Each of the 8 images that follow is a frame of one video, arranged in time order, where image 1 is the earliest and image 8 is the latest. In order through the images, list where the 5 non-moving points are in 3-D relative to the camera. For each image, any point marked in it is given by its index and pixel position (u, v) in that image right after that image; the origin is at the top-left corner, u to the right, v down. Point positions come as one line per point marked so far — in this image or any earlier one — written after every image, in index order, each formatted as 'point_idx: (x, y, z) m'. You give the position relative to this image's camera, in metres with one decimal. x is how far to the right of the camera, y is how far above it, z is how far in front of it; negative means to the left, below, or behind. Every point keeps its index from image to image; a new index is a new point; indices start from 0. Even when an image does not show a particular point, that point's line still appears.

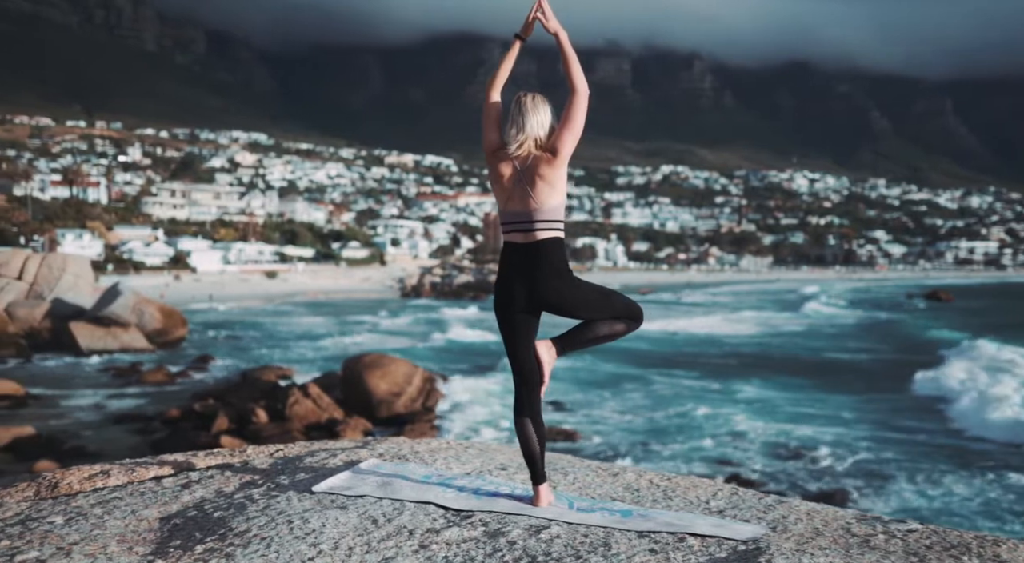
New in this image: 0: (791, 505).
0: (+1.4, -1.1, +5.0) m
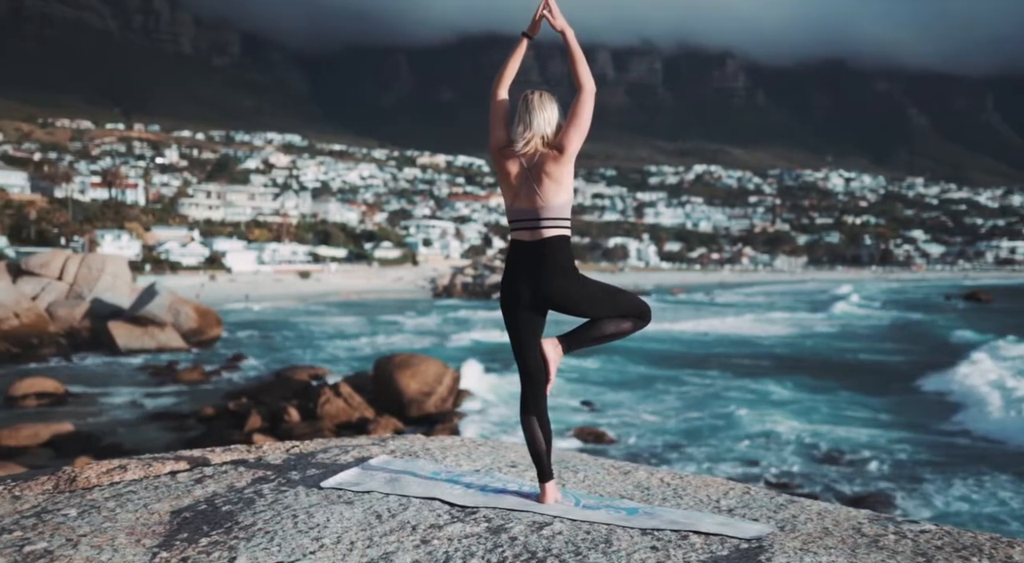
0: (+1.4, -1.1, +5.0) m
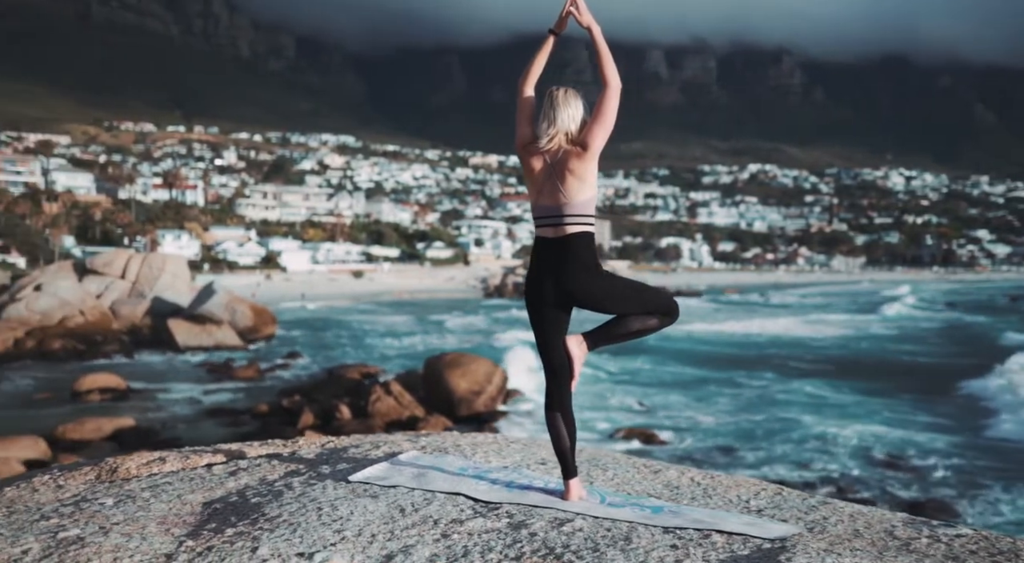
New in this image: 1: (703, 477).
0: (+1.6, -1.1, +4.9) m
1: (+1.0, -1.0, +5.3) m
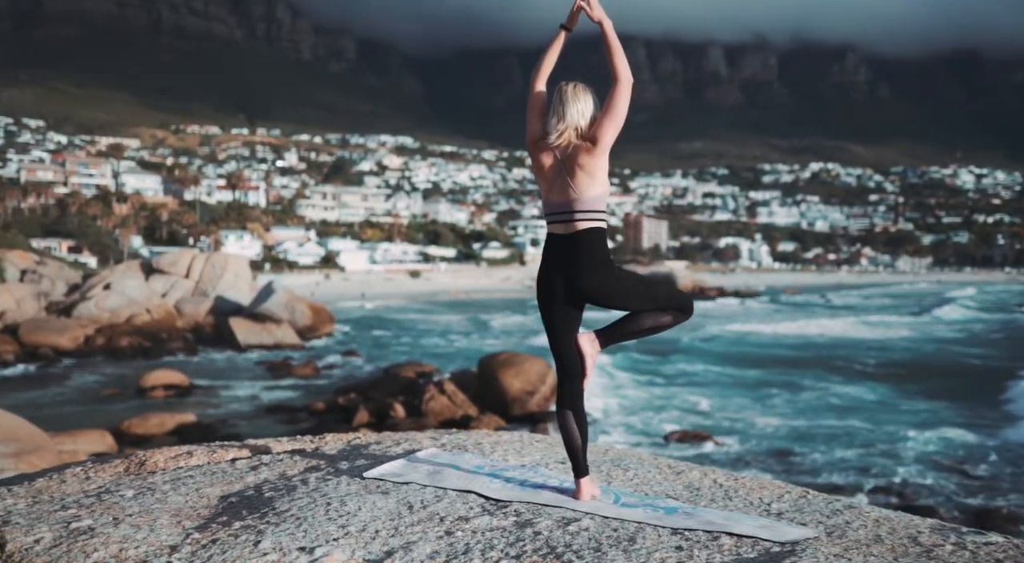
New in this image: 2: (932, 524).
0: (+1.7, -1.1, +4.8) m
1: (+1.1, -1.0, +5.2) m
2: (+1.9, -1.1, +4.6) m
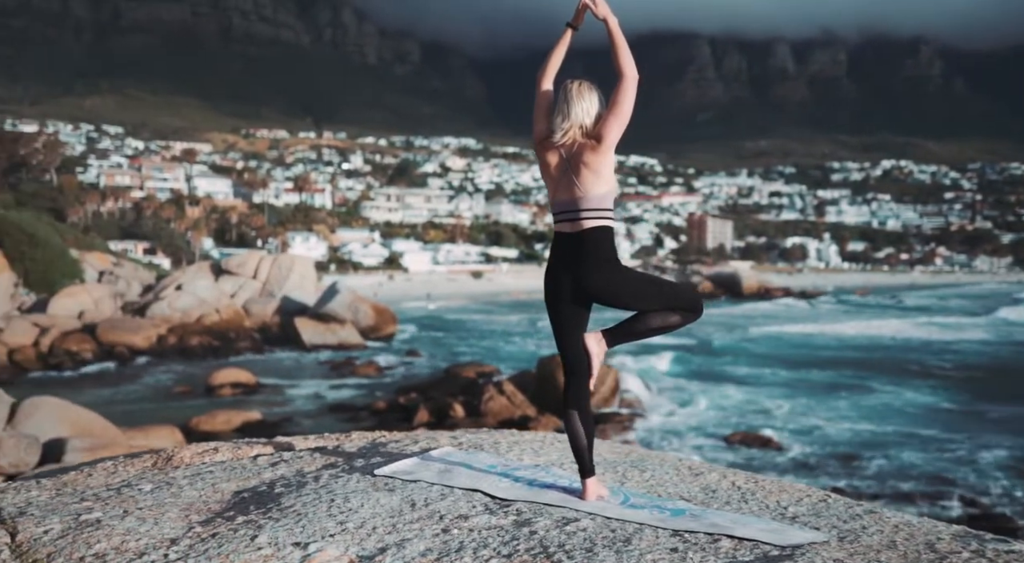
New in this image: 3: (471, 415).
0: (+1.7, -1.1, +4.6) m
1: (+1.2, -1.0, +5.1) m
2: (+1.9, -1.1, +4.4) m
3: (-0.8, -2.5, +18.7) m
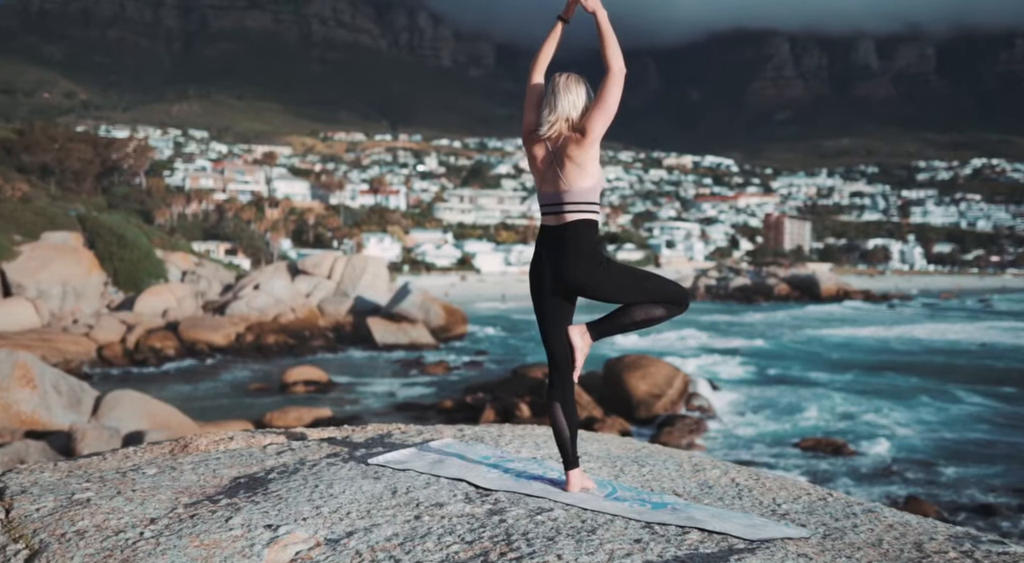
0: (+1.6, -1.1, +4.5) m
1: (+1.2, -1.0, +5.0) m
2: (+1.9, -1.1, +4.3) m
3: (+0.4, -2.5, +18.7) m
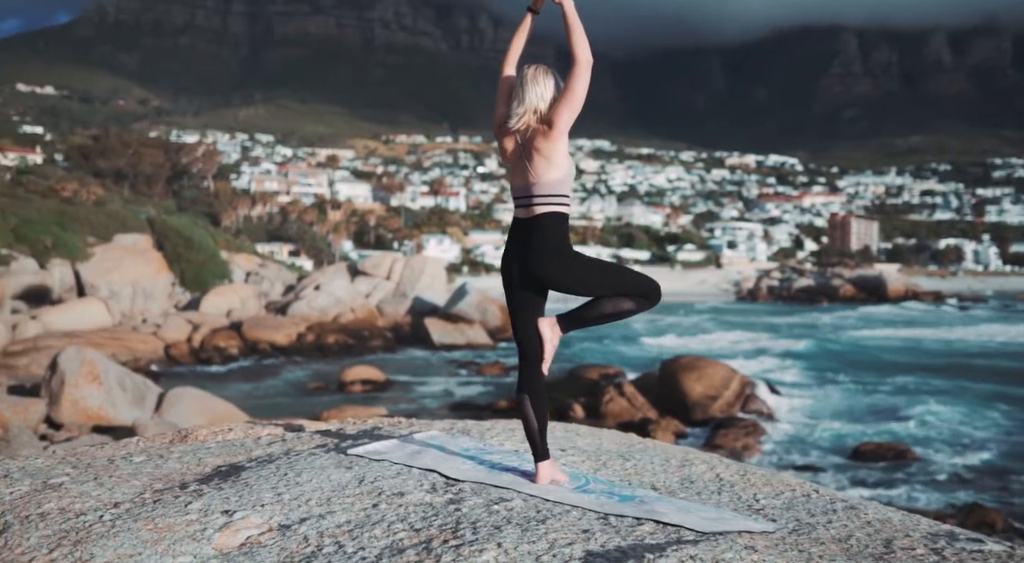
0: (+1.5, -1.0, +4.4) m
1: (+1.1, -0.9, +4.9) m
2: (+1.7, -1.0, +4.1) m
3: (+1.4, -2.5, +18.6) m
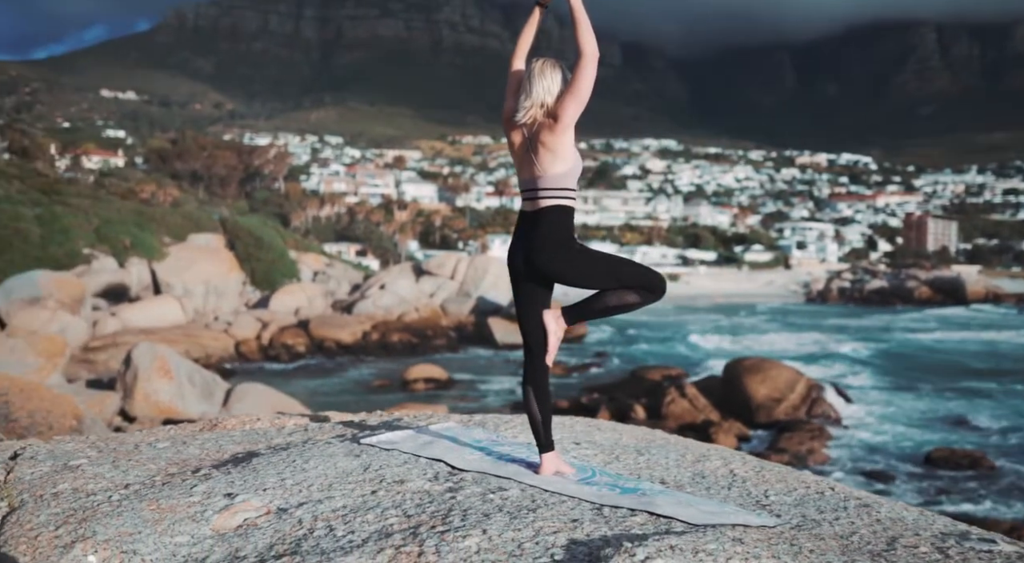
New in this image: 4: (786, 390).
0: (+1.5, -1.0, +4.3) m
1: (+1.2, -0.9, +4.9) m
2: (+1.7, -1.0, +4.0) m
3: (+2.5, -2.5, +18.5) m
4: (+5.0, -2.0, +18.8) m
